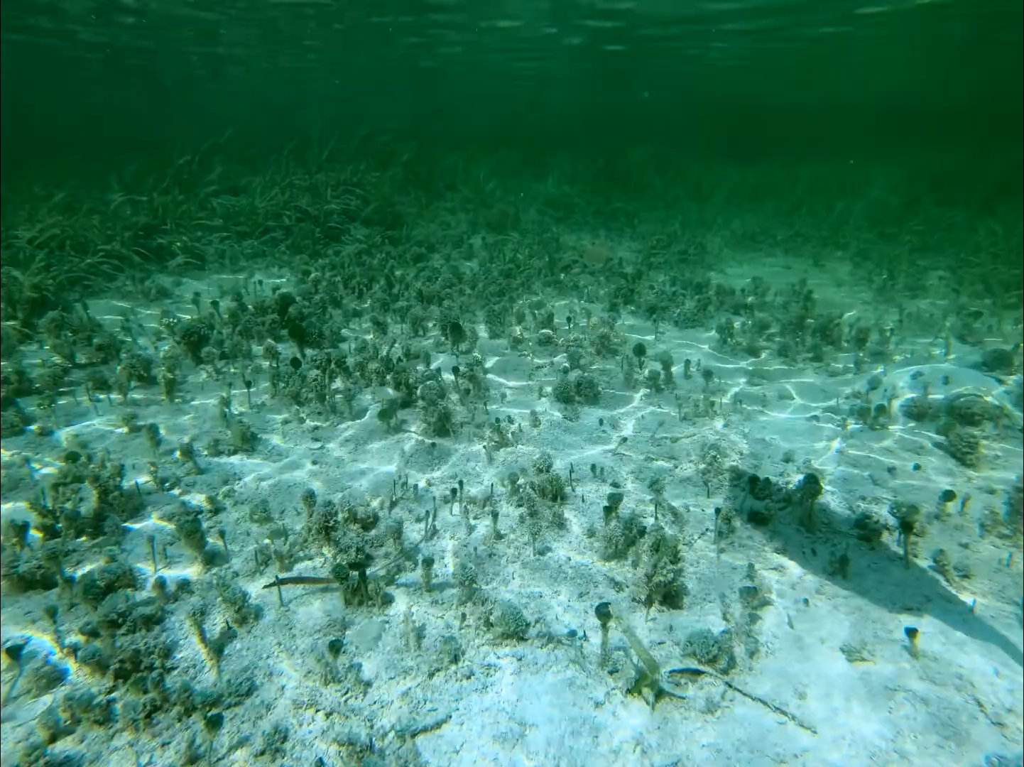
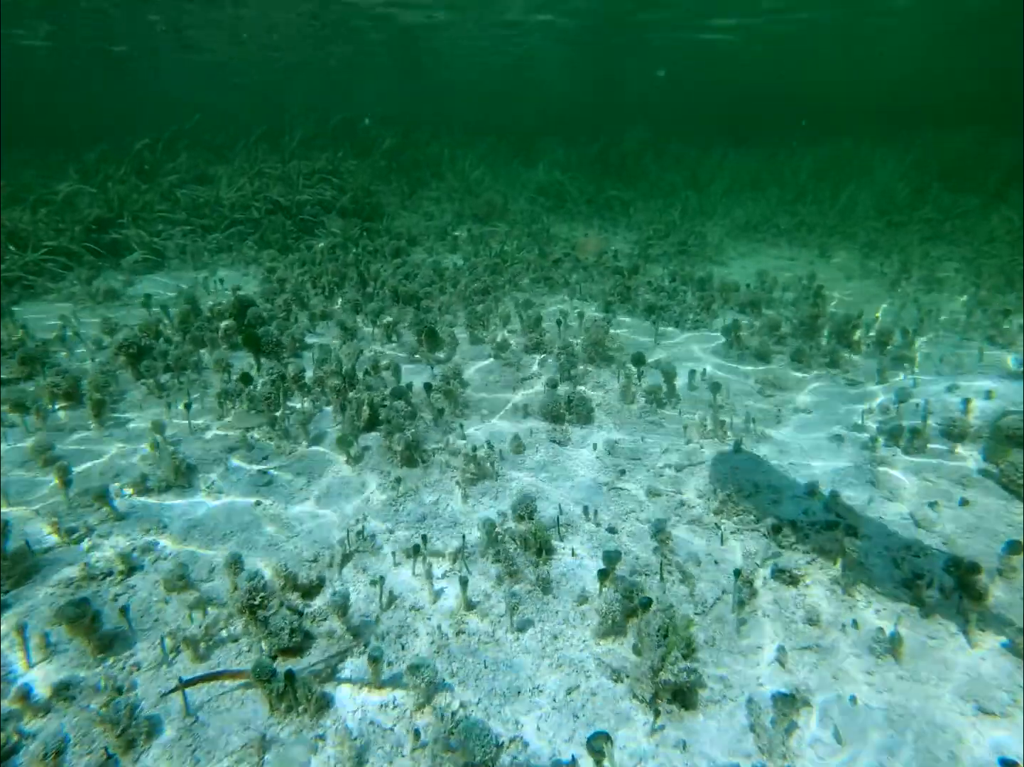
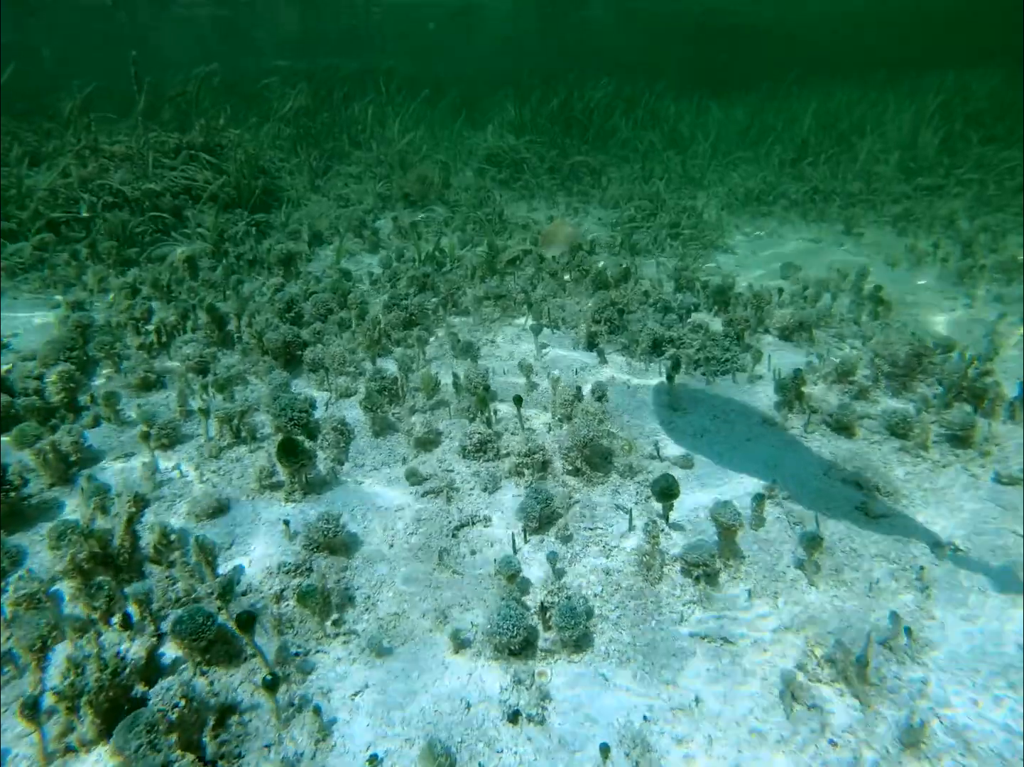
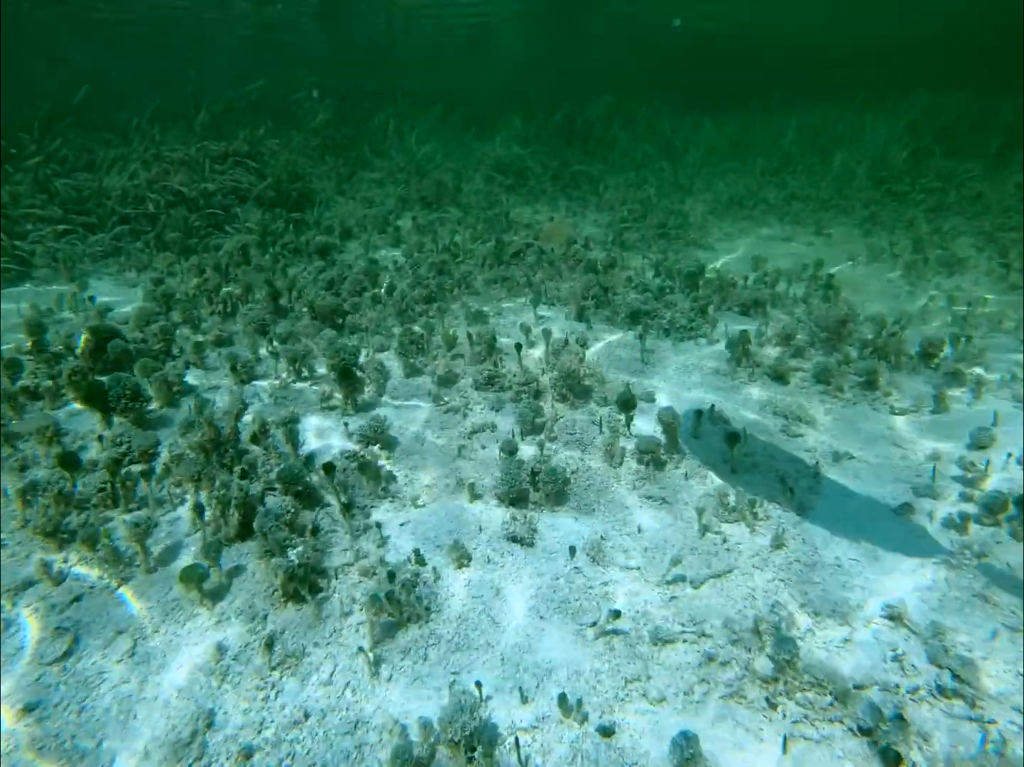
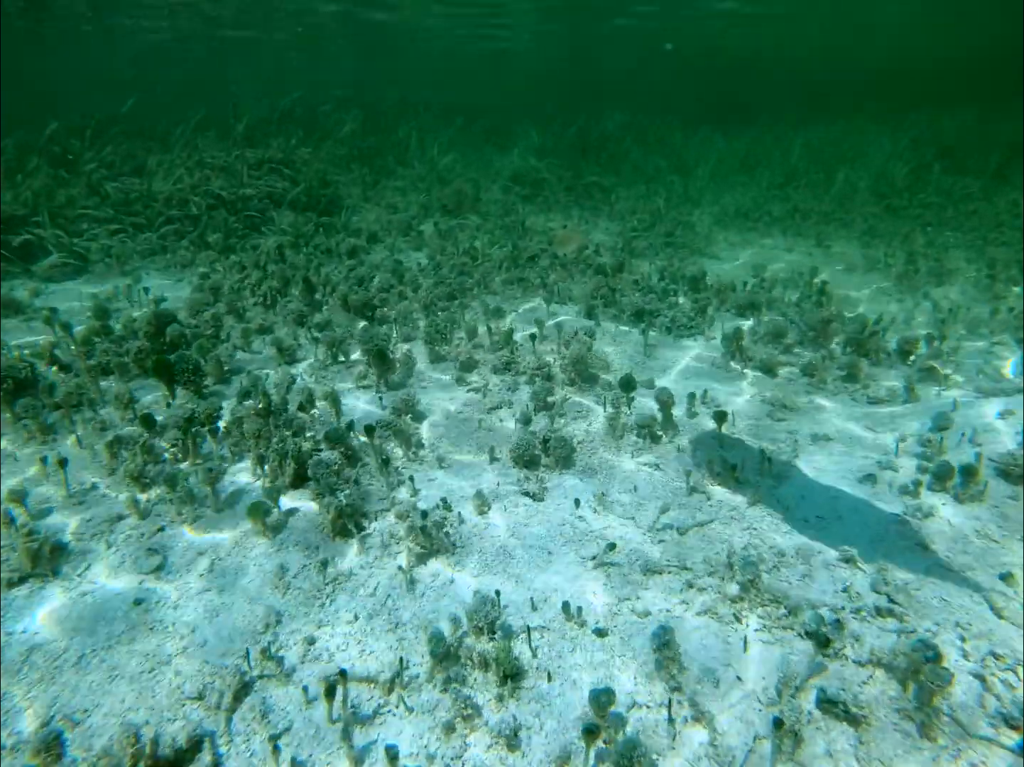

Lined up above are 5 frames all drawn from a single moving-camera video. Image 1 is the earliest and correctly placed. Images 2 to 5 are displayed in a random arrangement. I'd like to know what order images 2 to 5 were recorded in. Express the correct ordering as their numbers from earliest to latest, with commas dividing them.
2, 5, 4, 3
